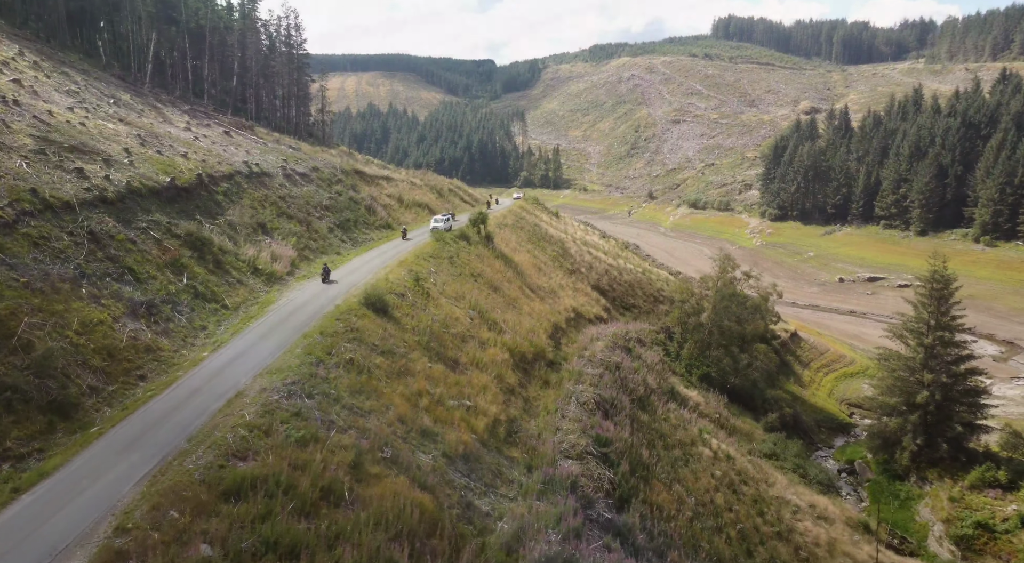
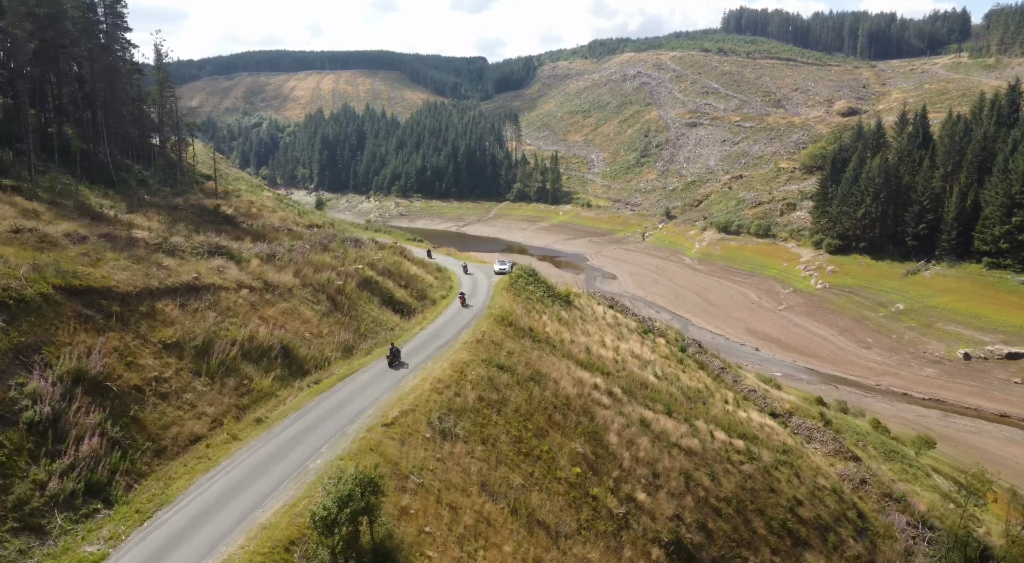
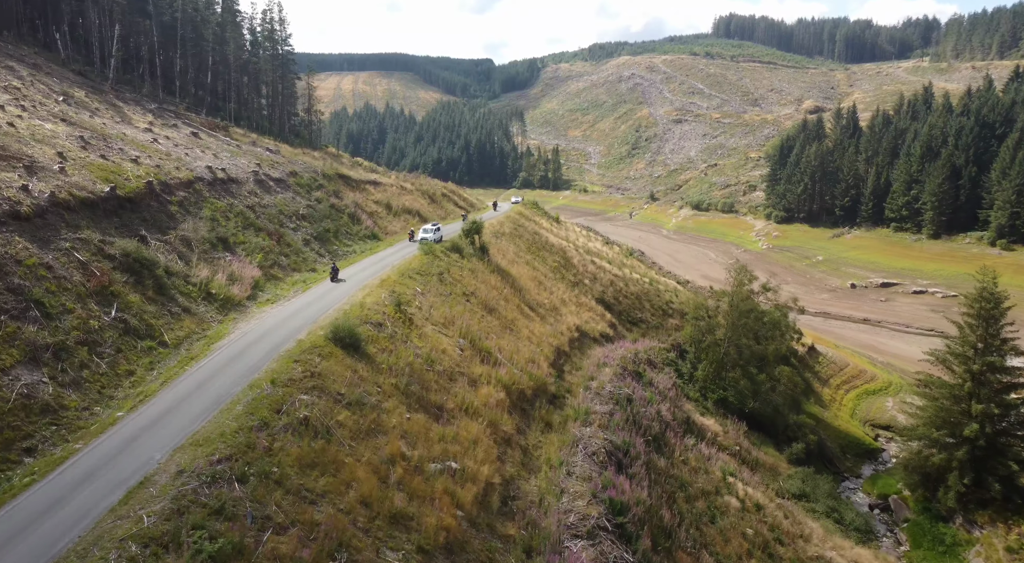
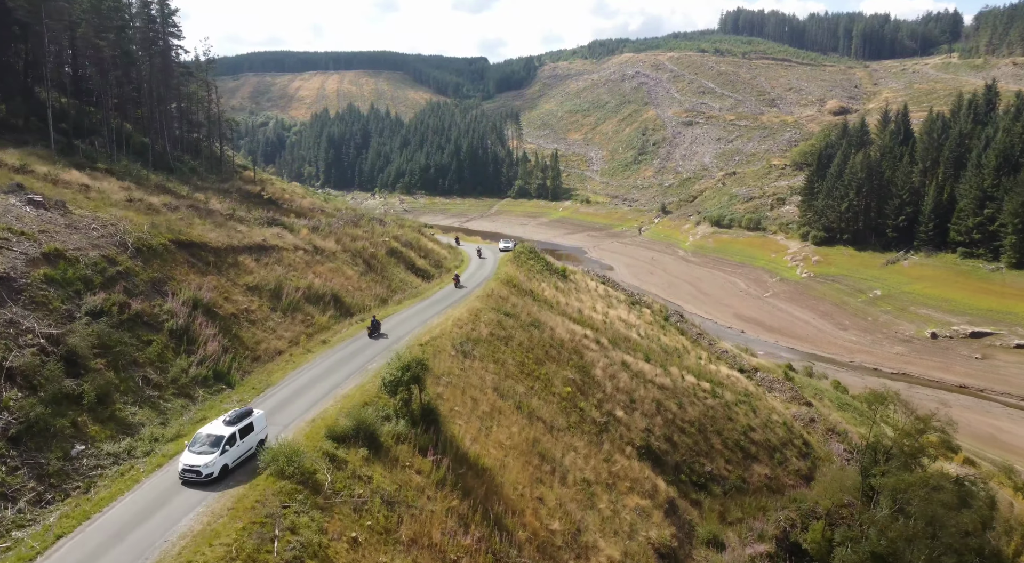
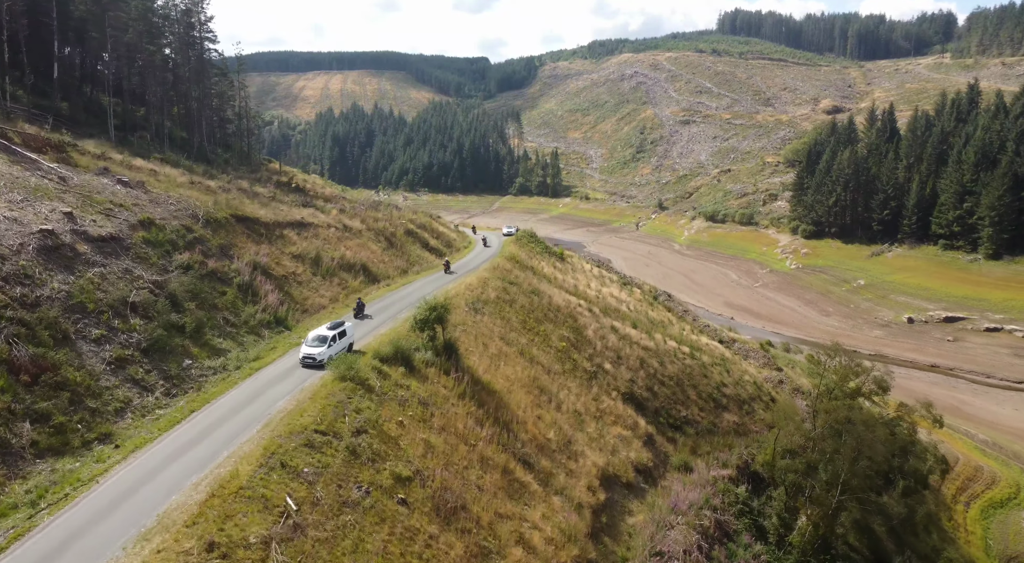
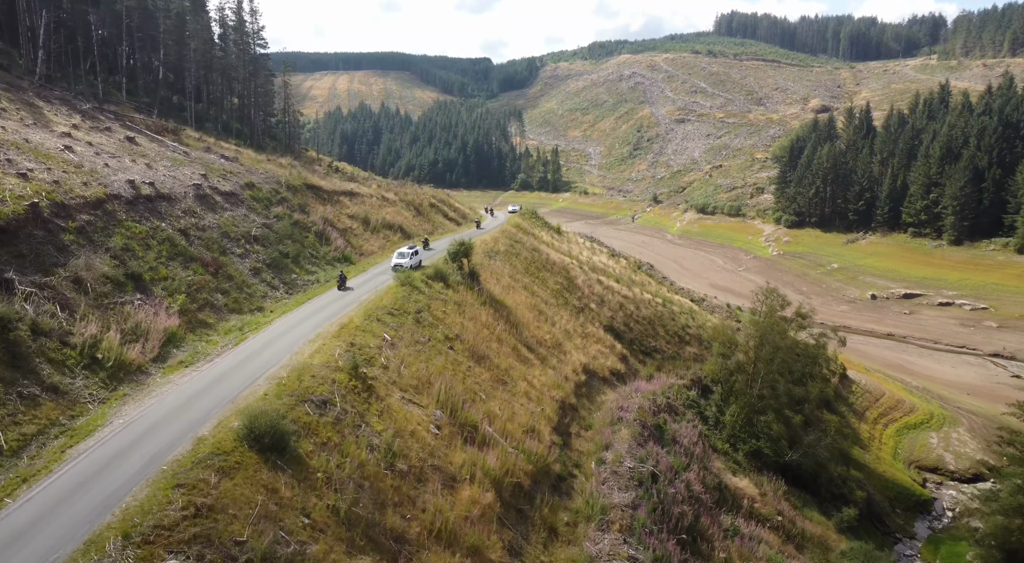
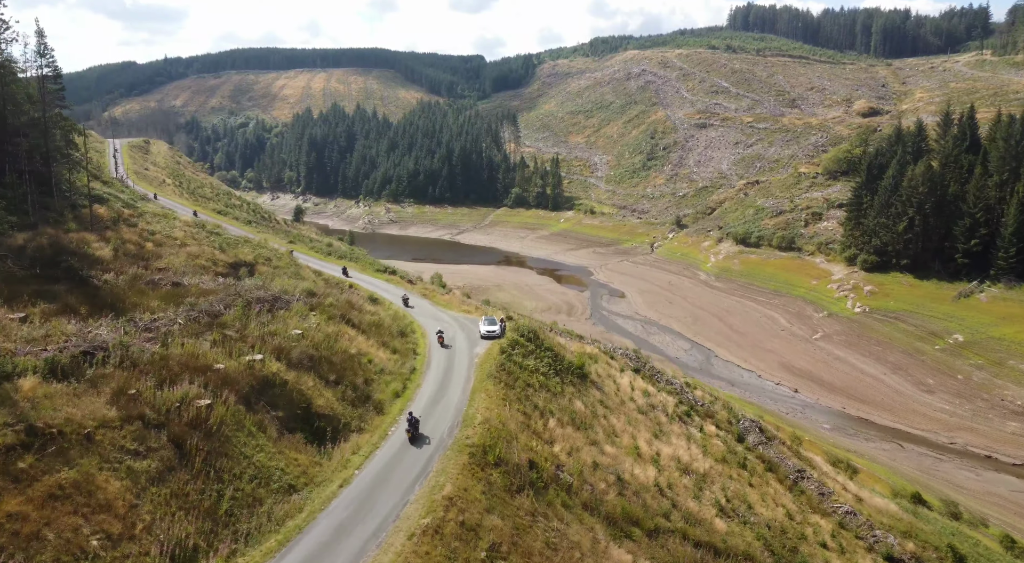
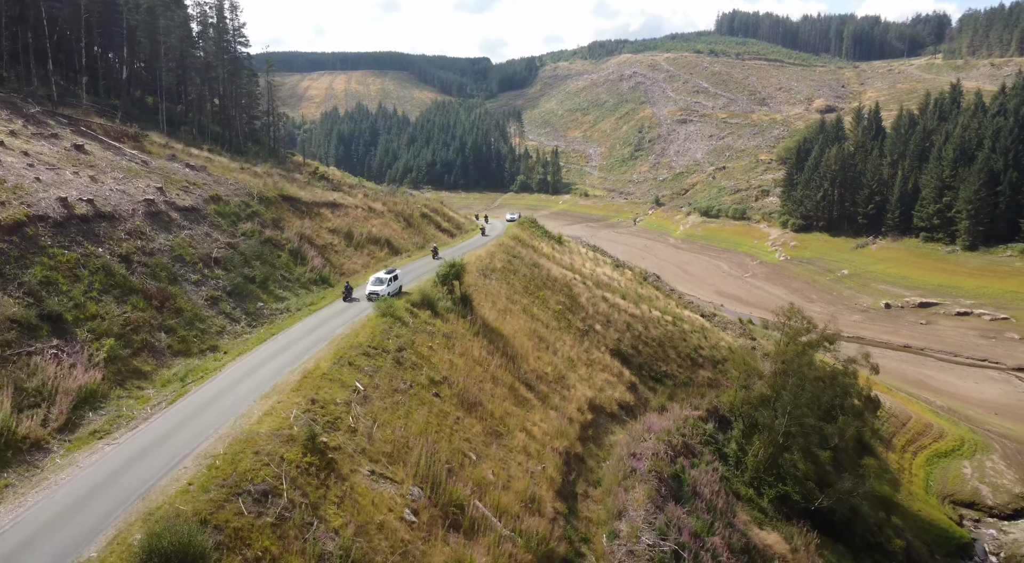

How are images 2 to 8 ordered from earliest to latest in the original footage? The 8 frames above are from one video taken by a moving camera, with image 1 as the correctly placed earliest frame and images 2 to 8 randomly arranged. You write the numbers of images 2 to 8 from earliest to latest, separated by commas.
3, 6, 8, 5, 4, 2, 7
